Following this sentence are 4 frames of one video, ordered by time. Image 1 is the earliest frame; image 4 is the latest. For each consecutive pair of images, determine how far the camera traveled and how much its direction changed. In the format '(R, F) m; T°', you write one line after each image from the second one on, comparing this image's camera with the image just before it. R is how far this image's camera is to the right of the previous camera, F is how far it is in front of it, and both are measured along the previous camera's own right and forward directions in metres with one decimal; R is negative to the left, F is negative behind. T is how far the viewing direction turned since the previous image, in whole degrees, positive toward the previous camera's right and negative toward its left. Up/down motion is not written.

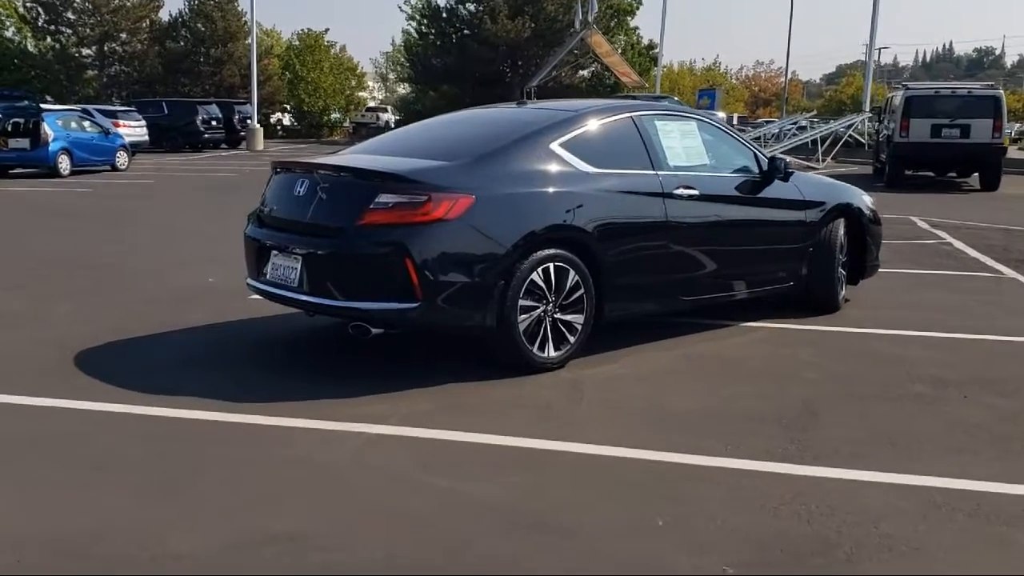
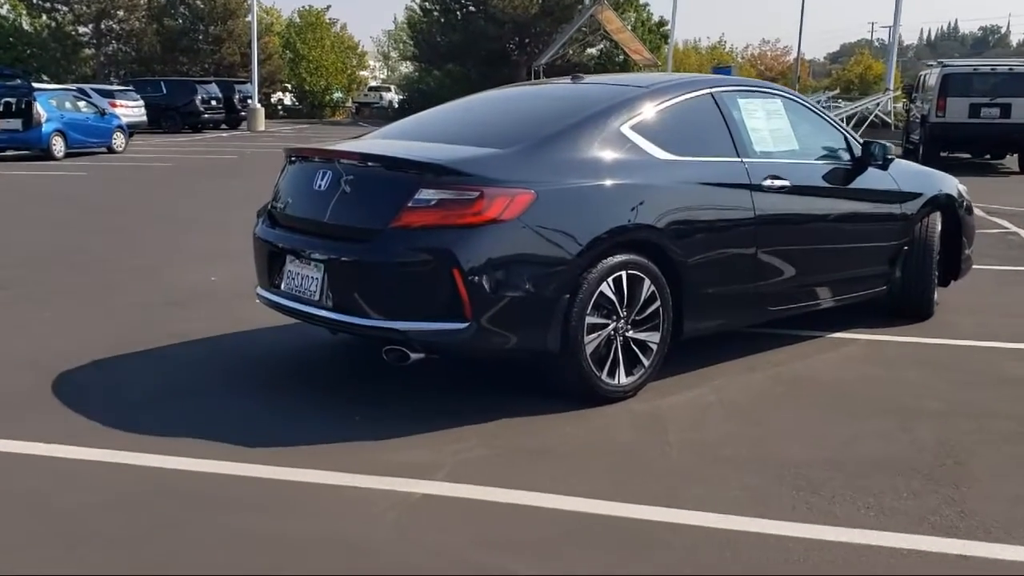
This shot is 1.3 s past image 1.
(-0.3, +1.1) m; 0°
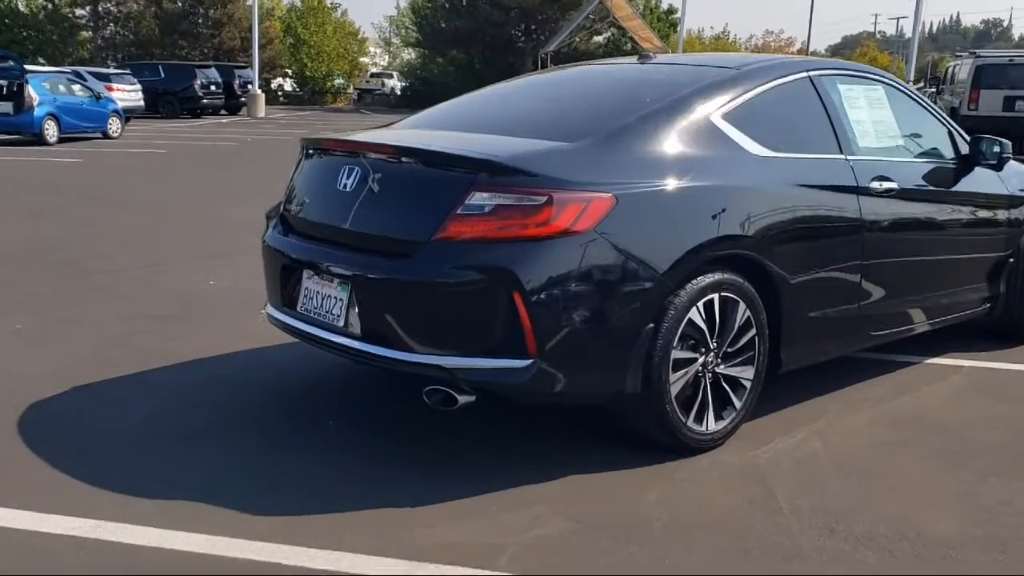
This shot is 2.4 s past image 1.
(-0.3, +0.9) m; 0°
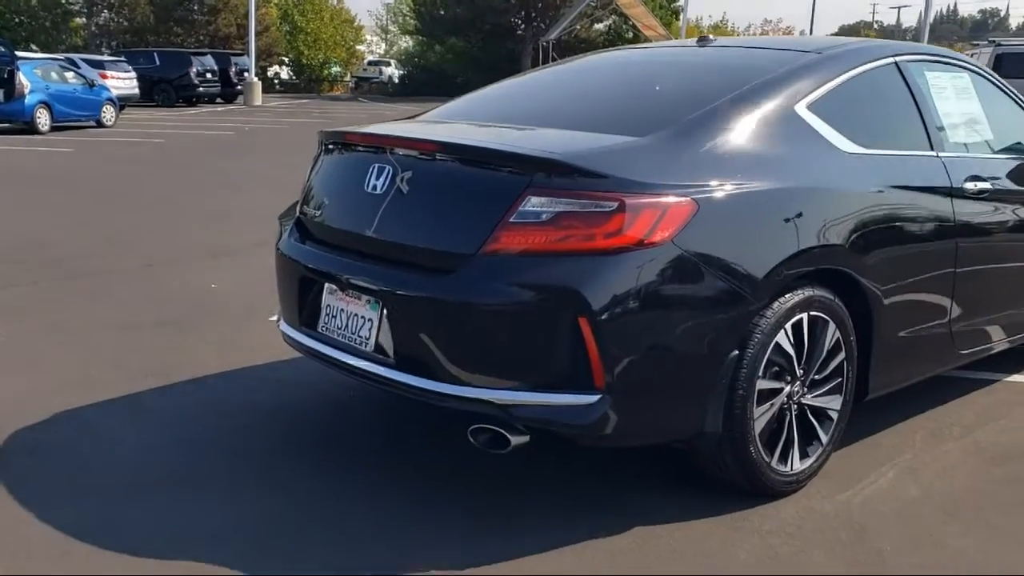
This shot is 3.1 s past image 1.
(-0.2, +0.6) m; 0°
